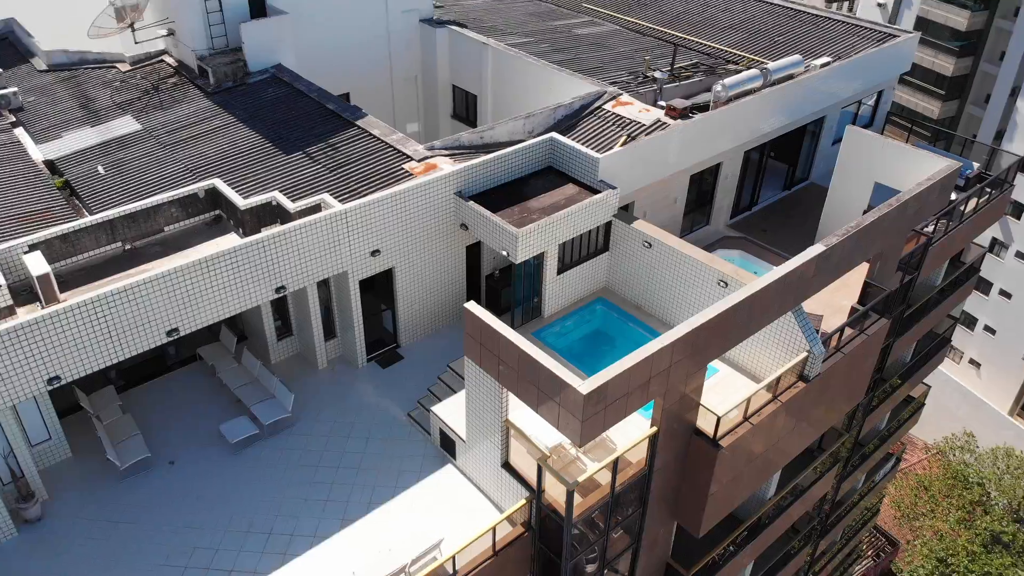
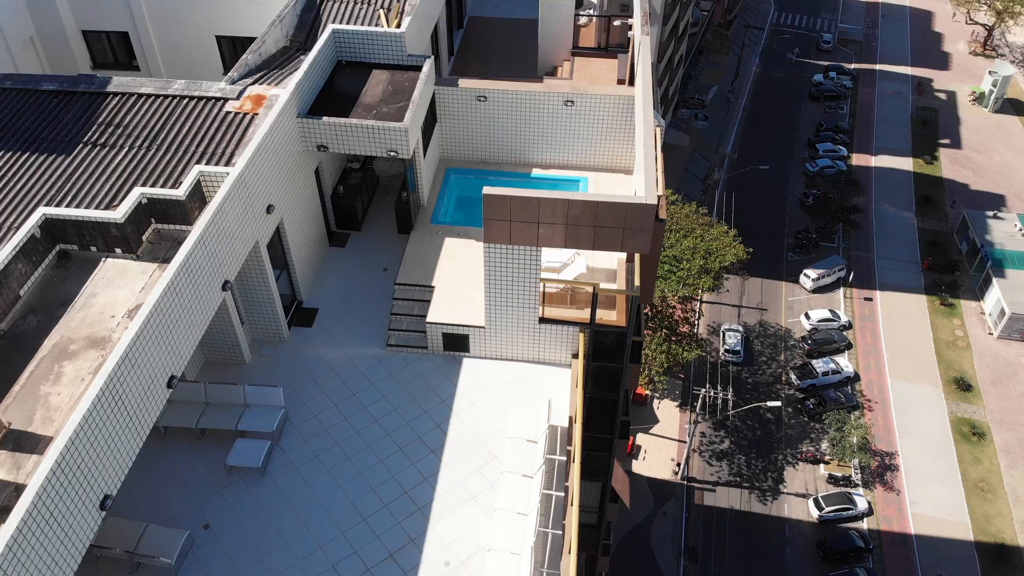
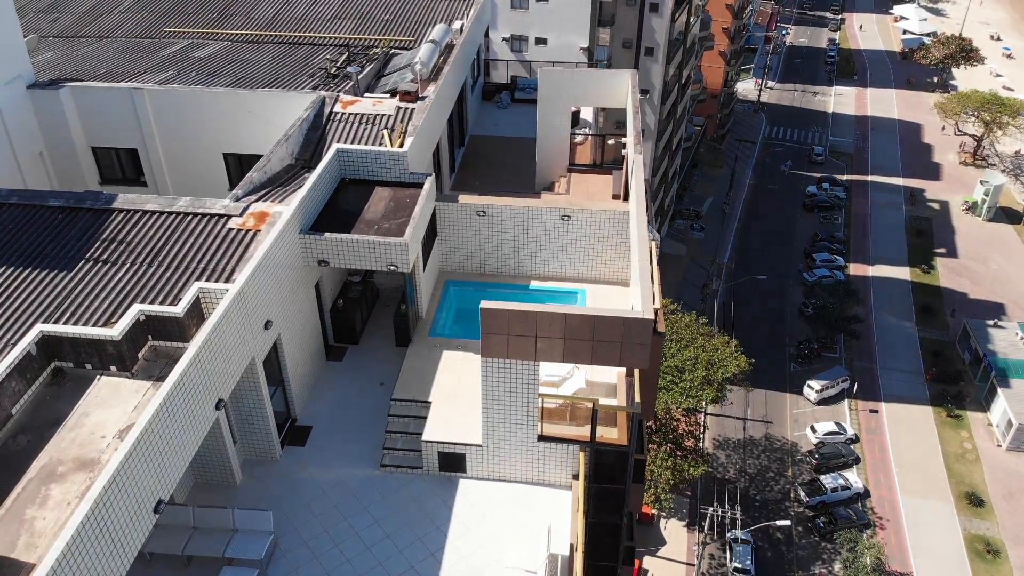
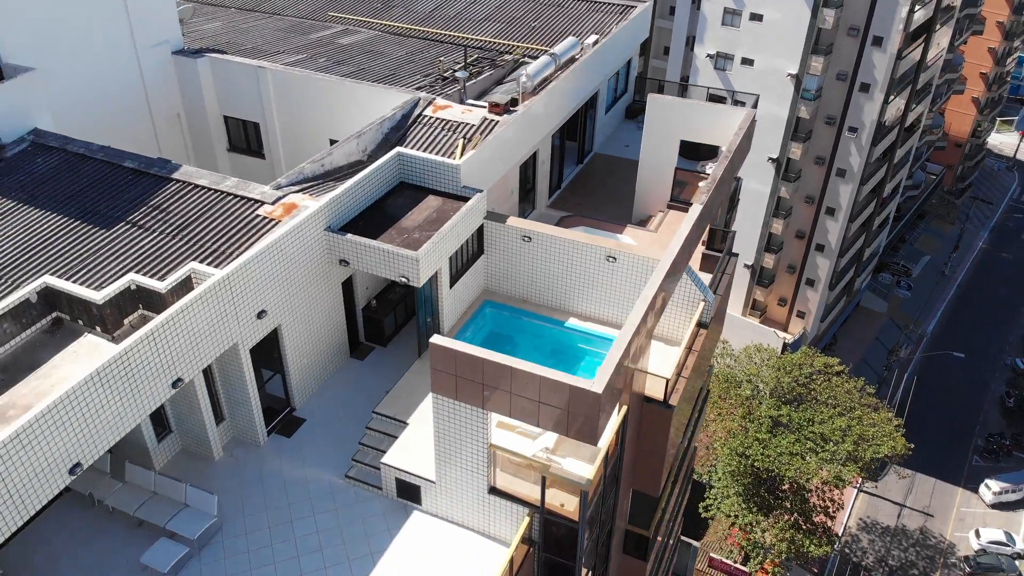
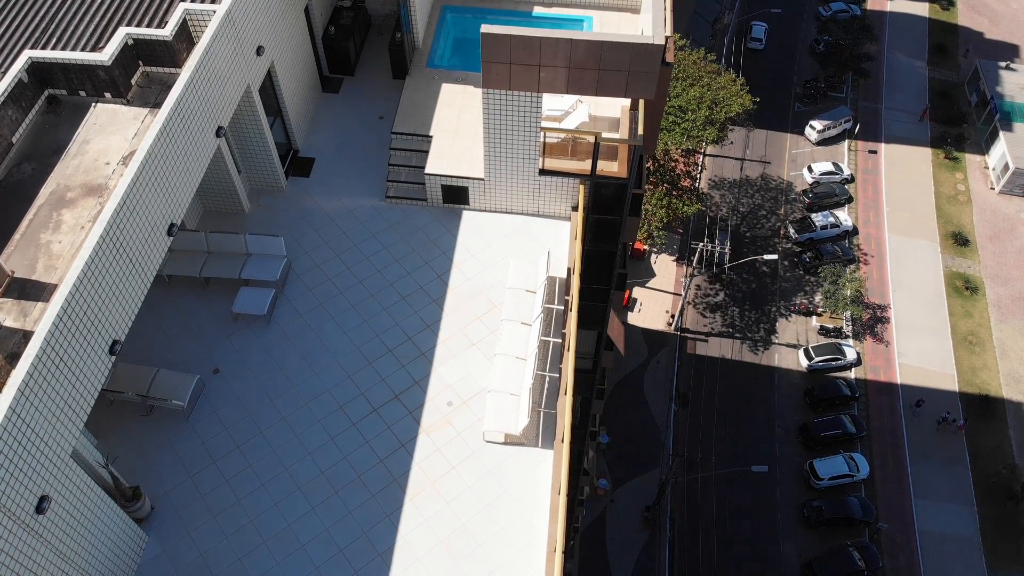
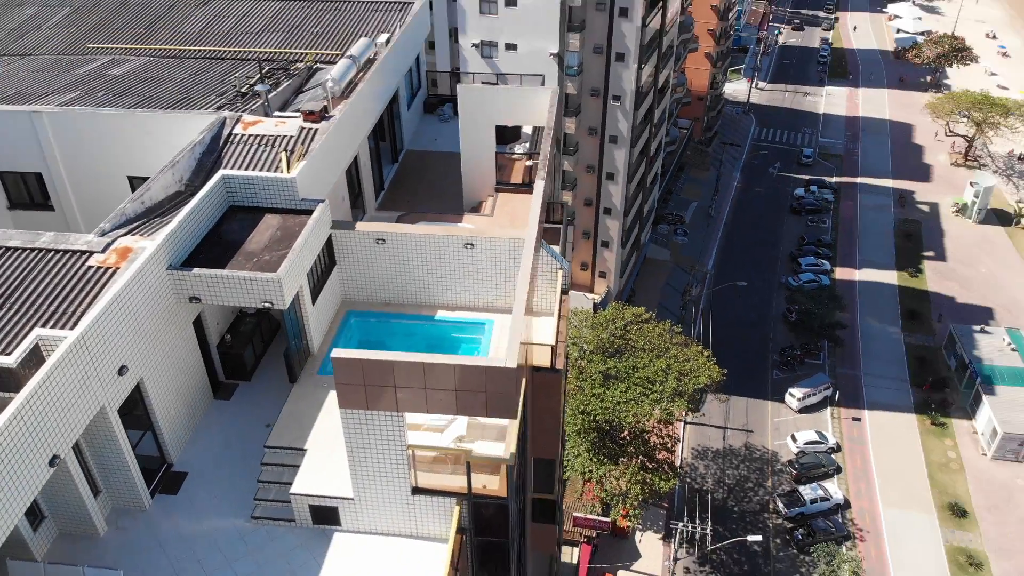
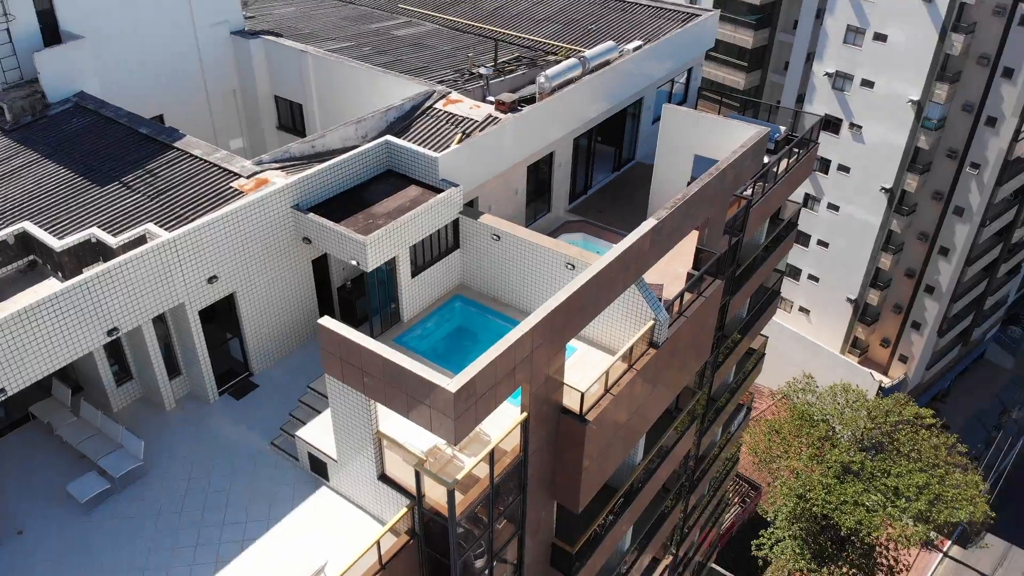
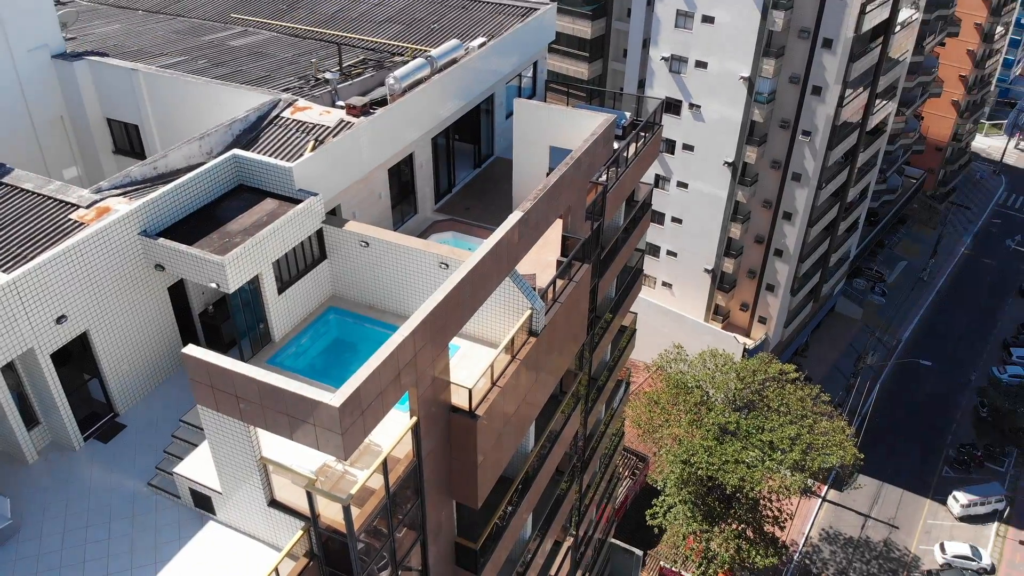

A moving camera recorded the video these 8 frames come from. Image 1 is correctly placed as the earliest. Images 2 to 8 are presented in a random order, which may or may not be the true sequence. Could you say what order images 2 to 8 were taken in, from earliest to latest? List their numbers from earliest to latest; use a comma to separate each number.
7, 8, 4, 6, 3, 2, 5
